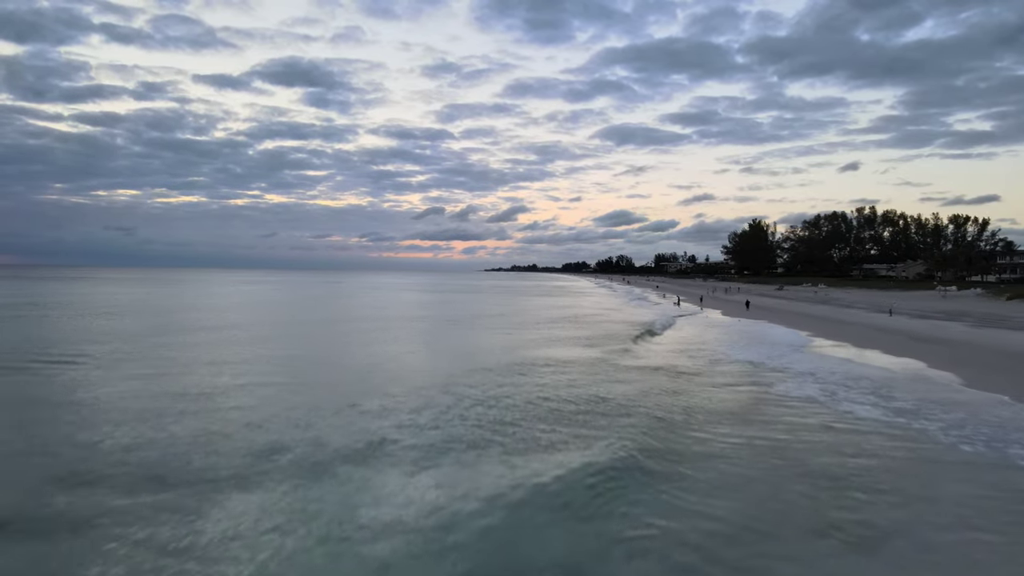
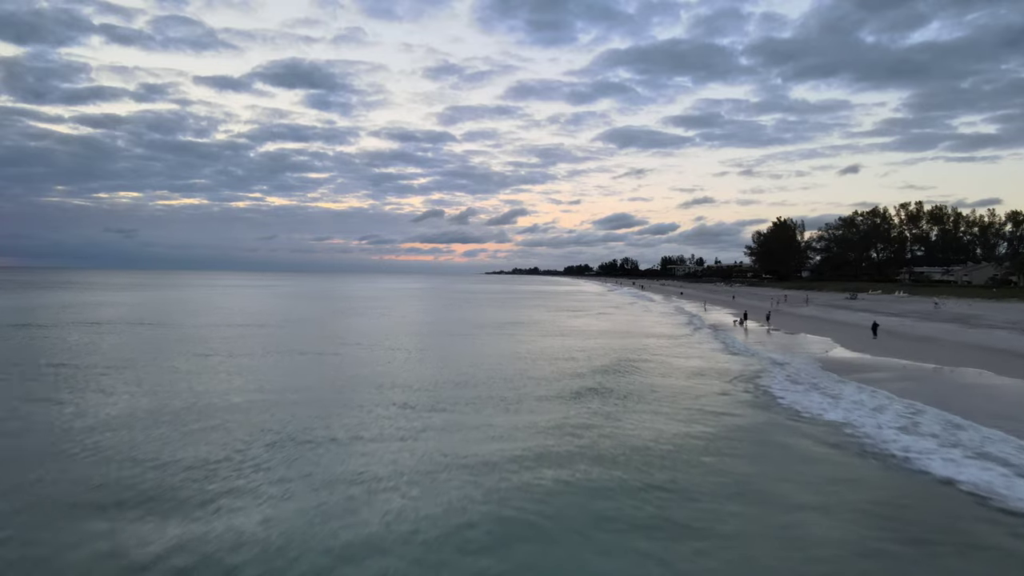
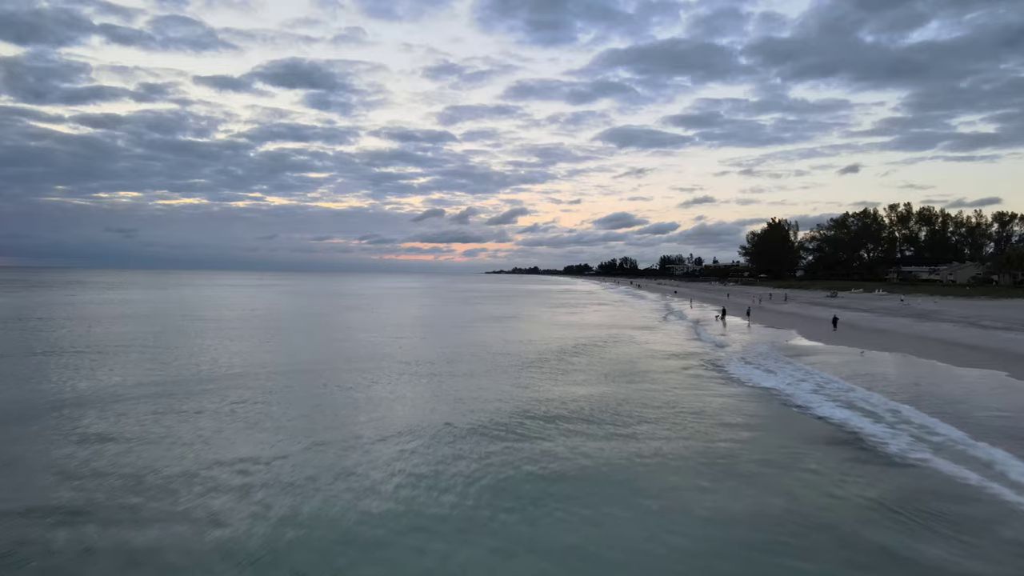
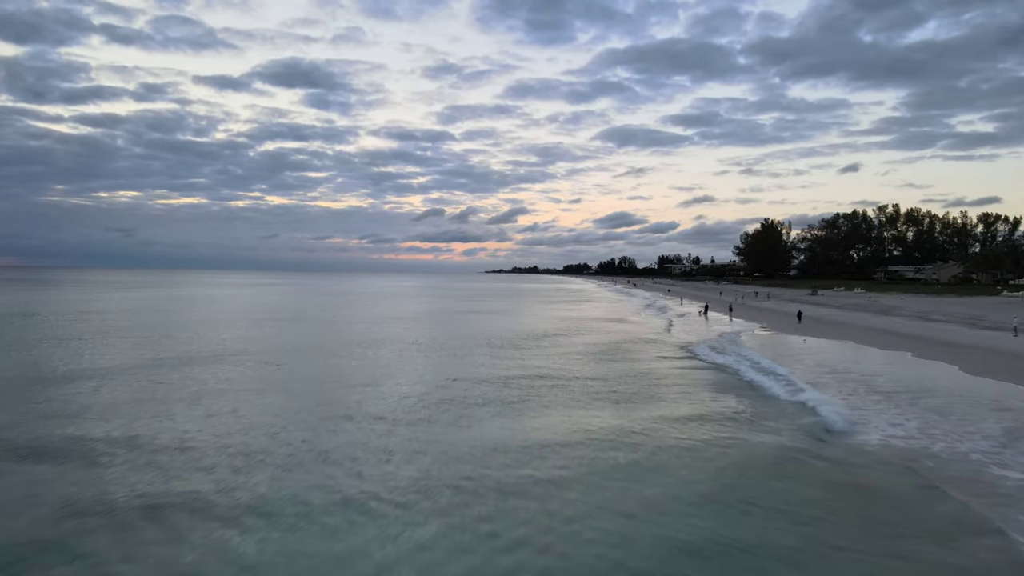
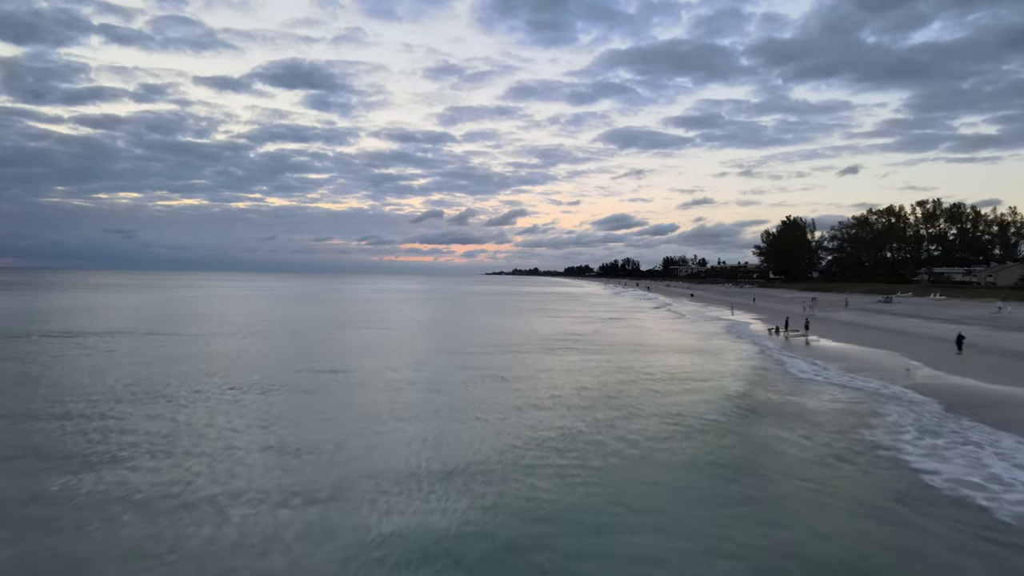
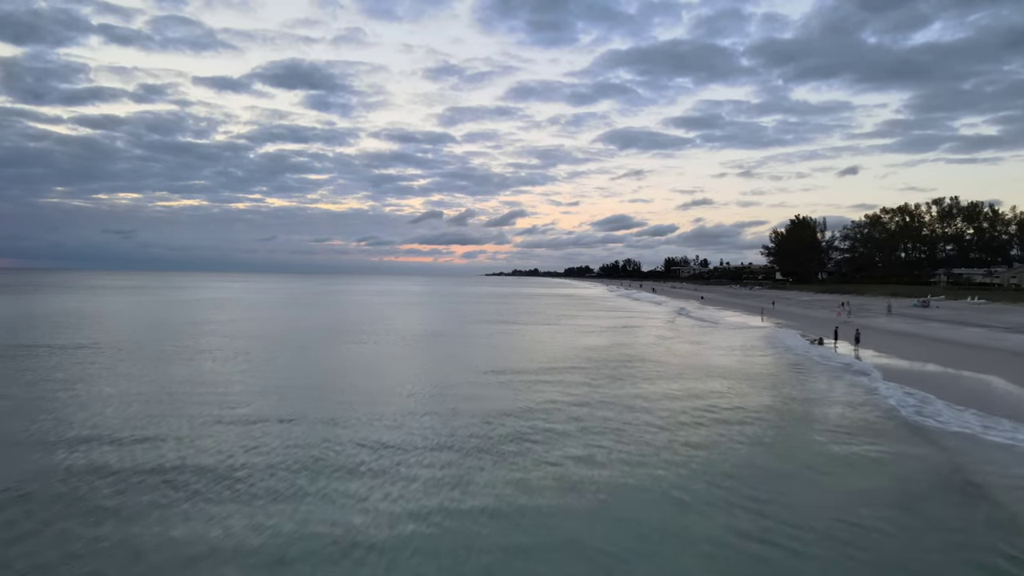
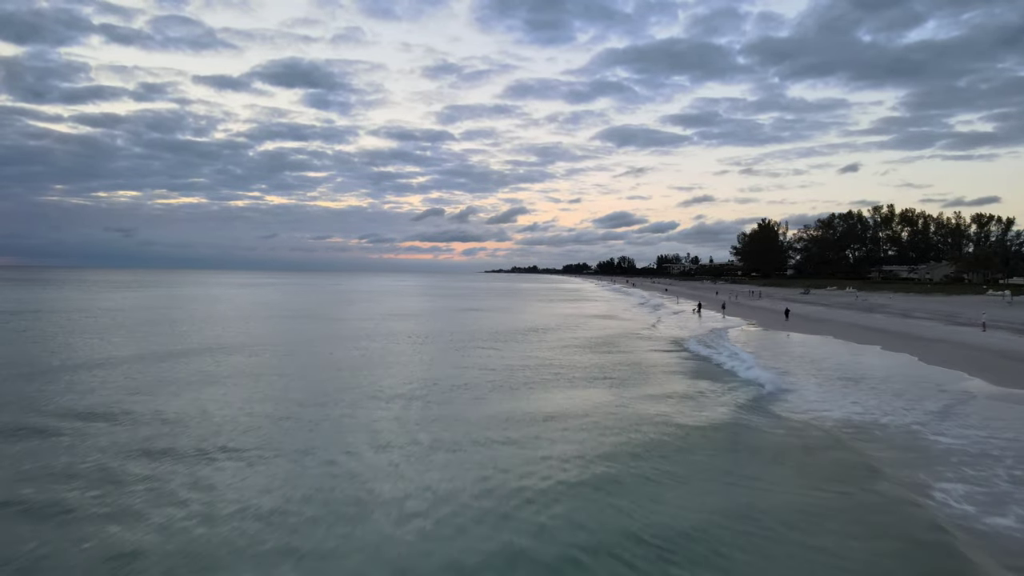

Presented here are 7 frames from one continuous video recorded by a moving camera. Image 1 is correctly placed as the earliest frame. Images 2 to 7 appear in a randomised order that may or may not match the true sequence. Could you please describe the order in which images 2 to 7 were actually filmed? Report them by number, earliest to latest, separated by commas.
7, 4, 3, 2, 5, 6
